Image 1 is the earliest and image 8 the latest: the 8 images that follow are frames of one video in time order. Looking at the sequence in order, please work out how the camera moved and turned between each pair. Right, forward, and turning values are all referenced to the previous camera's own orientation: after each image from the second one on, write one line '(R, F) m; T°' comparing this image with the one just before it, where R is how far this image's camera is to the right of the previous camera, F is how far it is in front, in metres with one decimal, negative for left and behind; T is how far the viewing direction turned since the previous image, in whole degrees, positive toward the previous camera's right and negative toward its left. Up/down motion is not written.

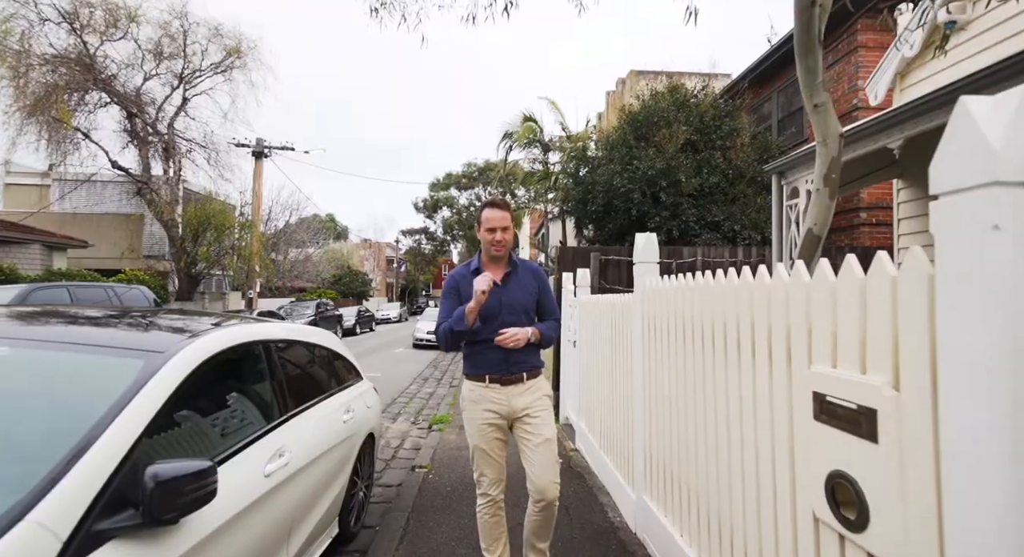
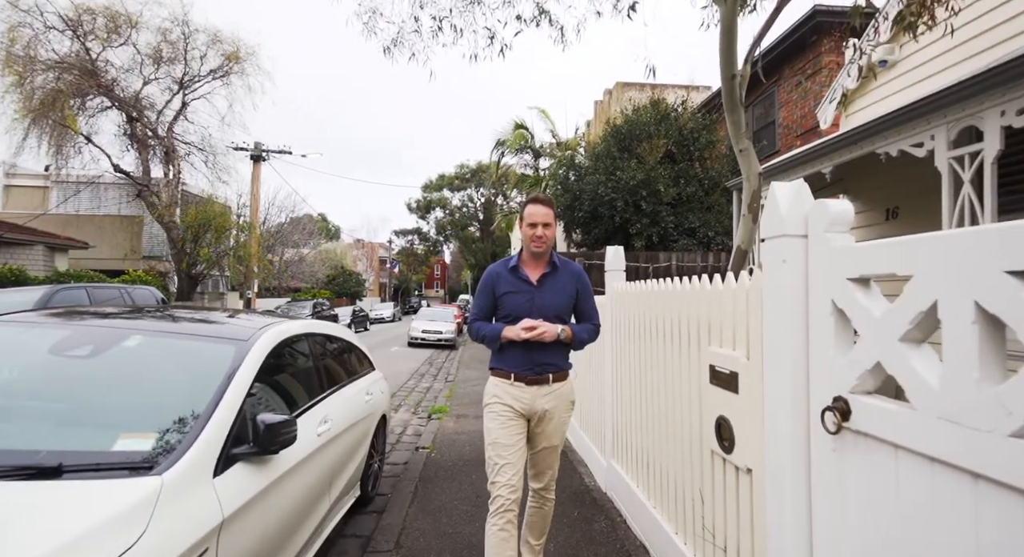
(0.0, -0.7) m; +1°
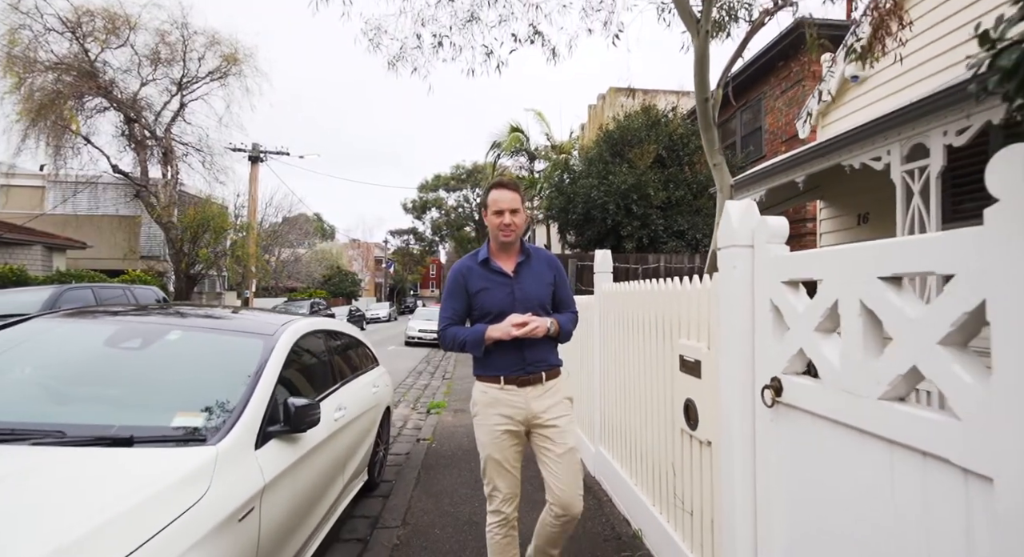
(0.0, -0.4) m; +1°
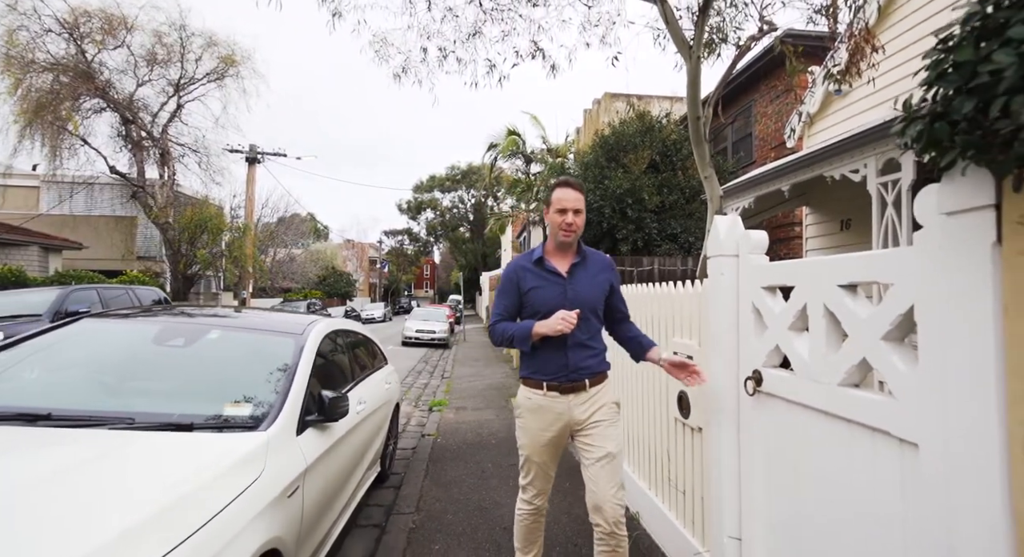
(-0.1, -0.3) m; +1°
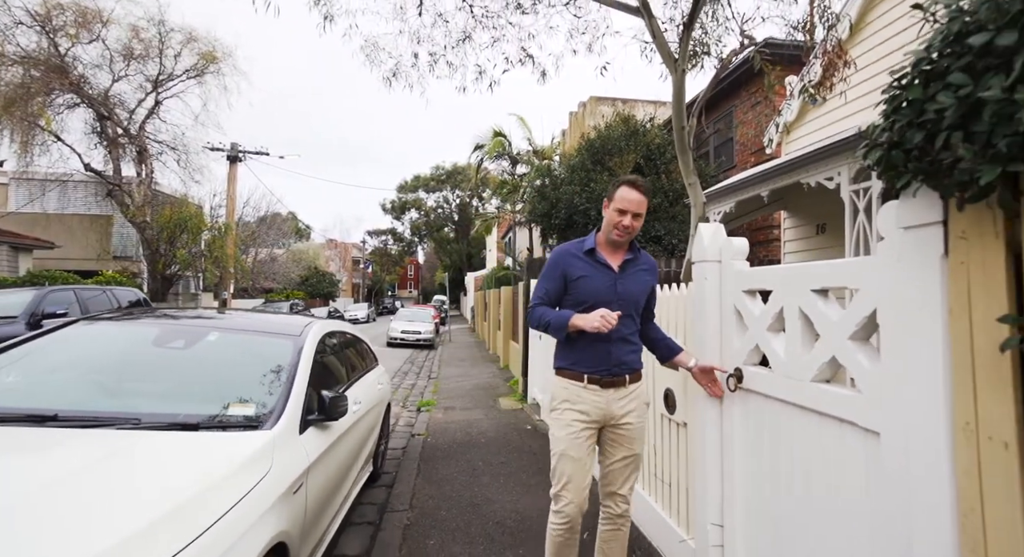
(-0.1, -0.1) m; +2°
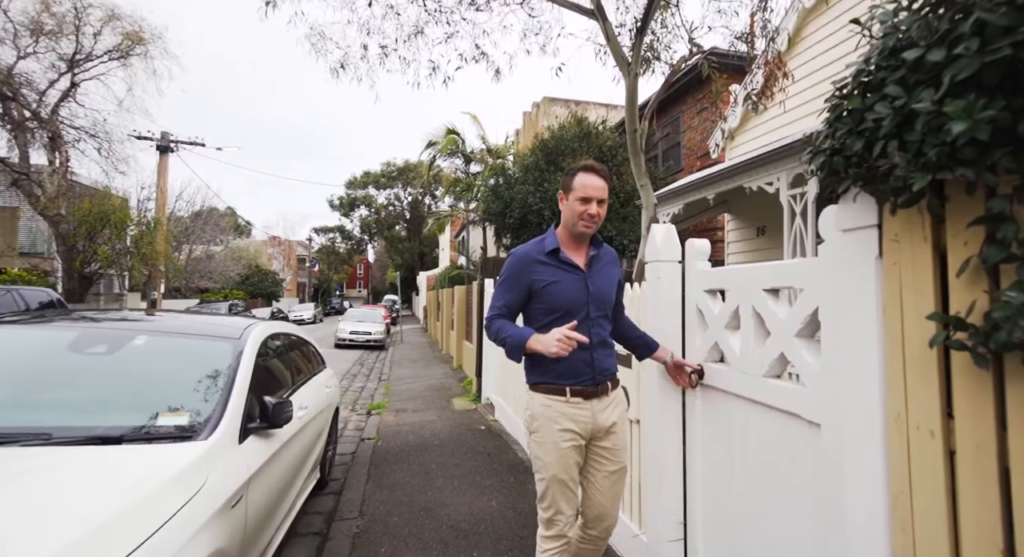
(0.0, 0.0) m; +6°
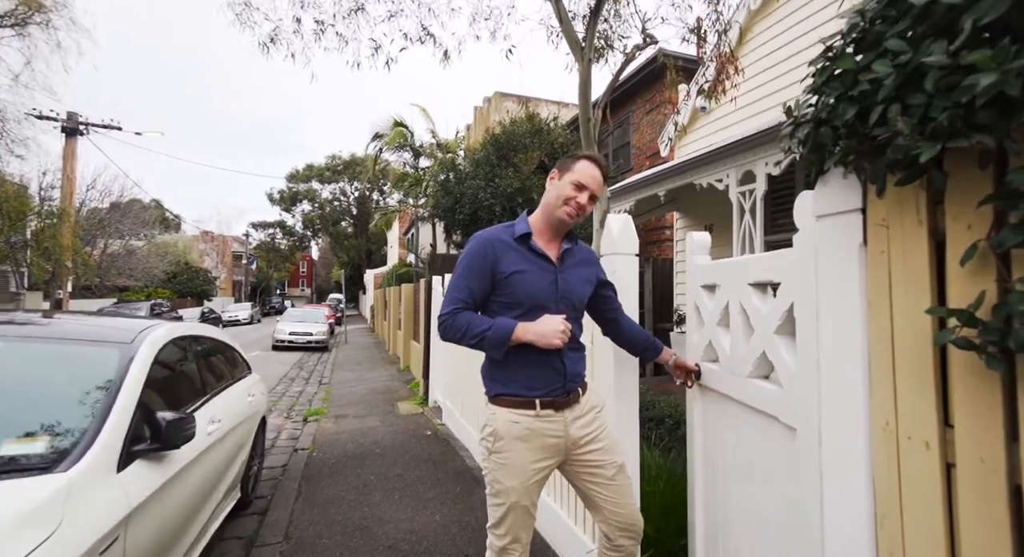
(0.0, +0.3) m; +6°
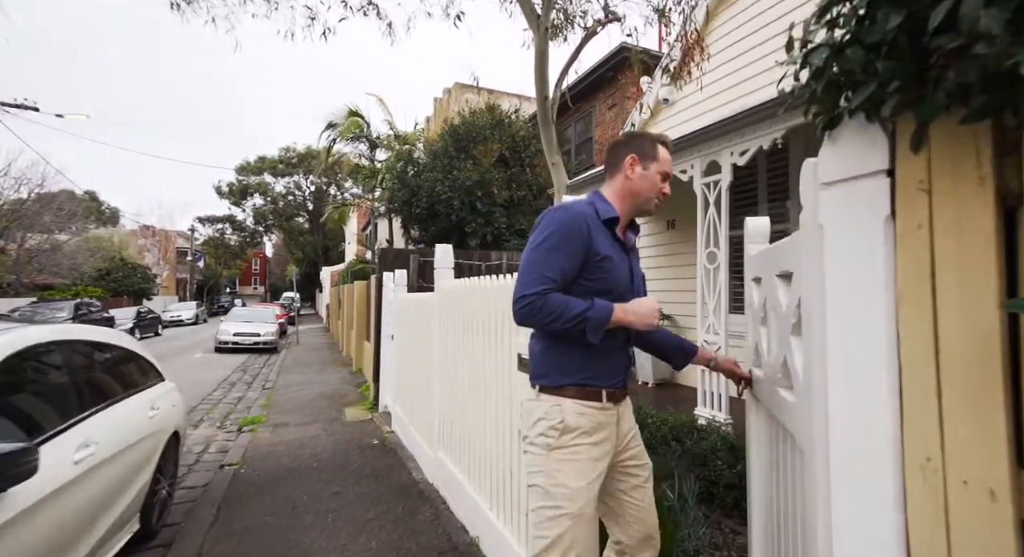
(+0.1, +0.4) m; +4°
